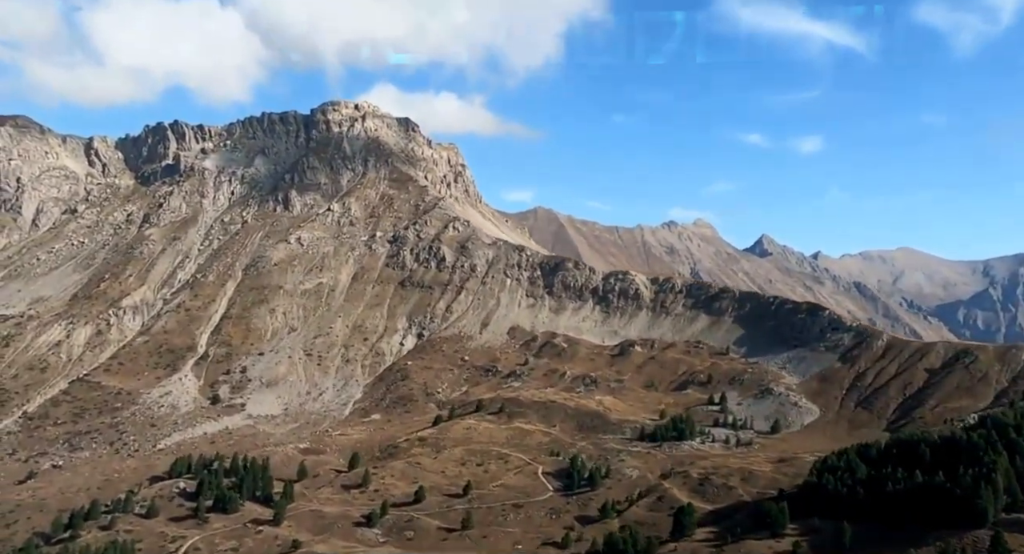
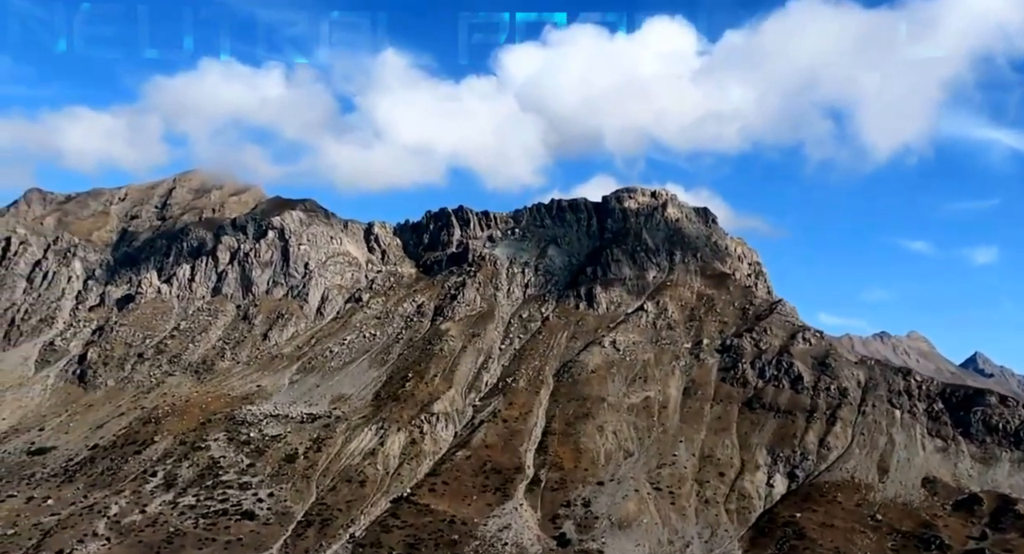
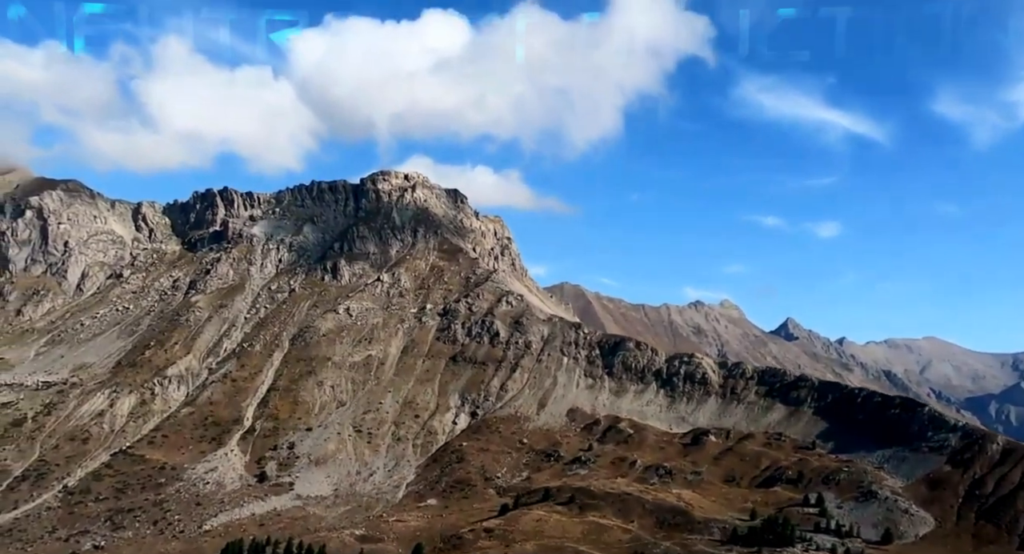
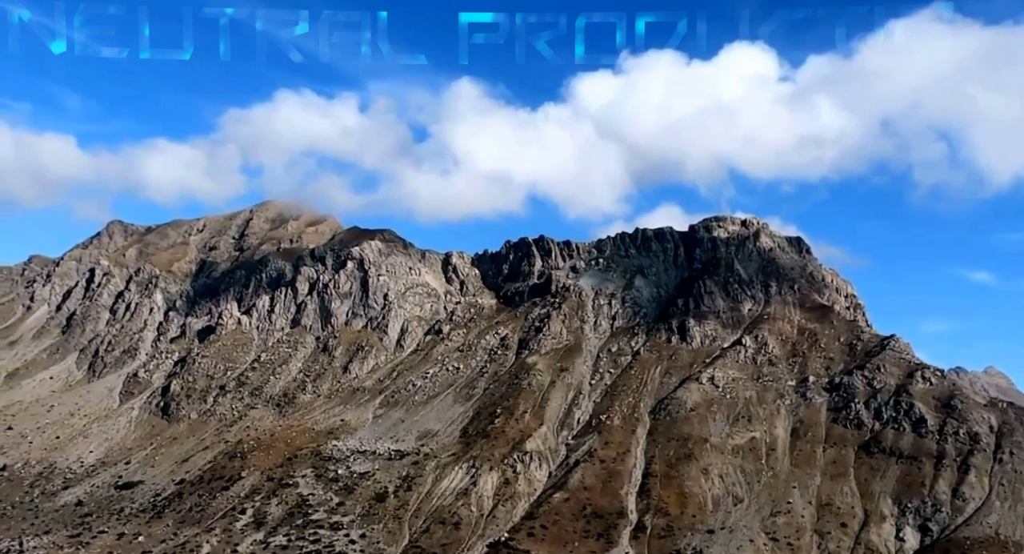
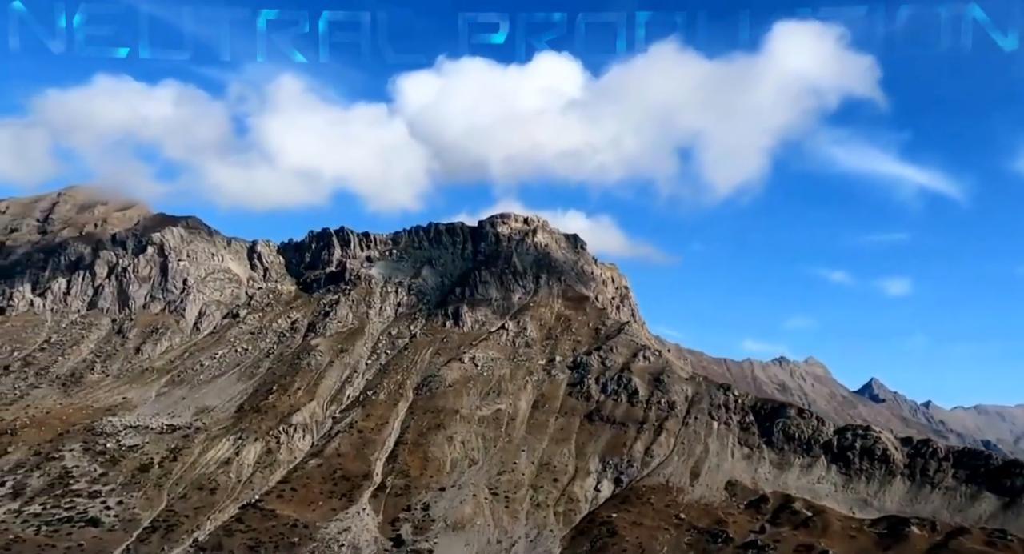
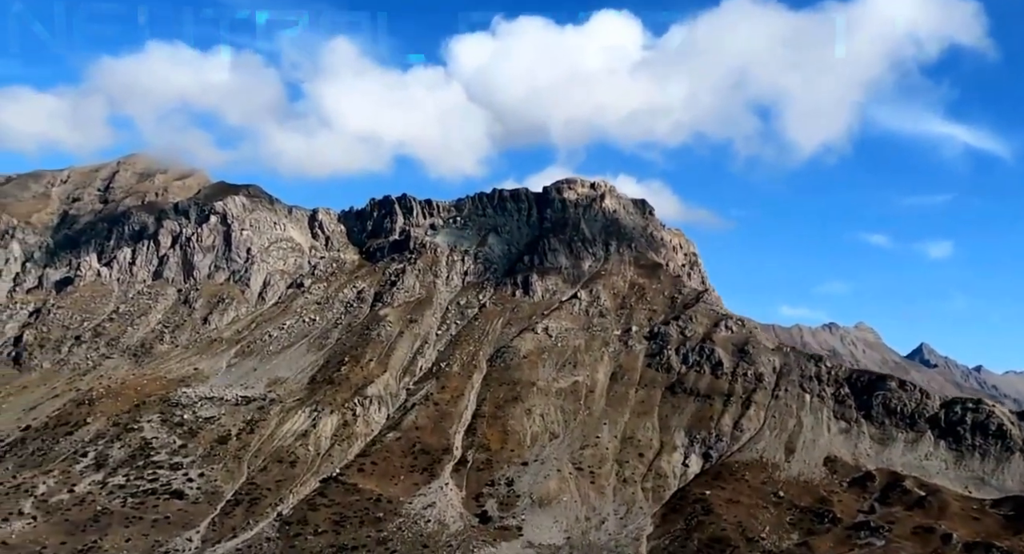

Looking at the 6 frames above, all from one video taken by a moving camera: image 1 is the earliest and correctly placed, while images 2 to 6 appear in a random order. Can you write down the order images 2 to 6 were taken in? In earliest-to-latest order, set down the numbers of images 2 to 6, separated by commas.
3, 5, 6, 2, 4
